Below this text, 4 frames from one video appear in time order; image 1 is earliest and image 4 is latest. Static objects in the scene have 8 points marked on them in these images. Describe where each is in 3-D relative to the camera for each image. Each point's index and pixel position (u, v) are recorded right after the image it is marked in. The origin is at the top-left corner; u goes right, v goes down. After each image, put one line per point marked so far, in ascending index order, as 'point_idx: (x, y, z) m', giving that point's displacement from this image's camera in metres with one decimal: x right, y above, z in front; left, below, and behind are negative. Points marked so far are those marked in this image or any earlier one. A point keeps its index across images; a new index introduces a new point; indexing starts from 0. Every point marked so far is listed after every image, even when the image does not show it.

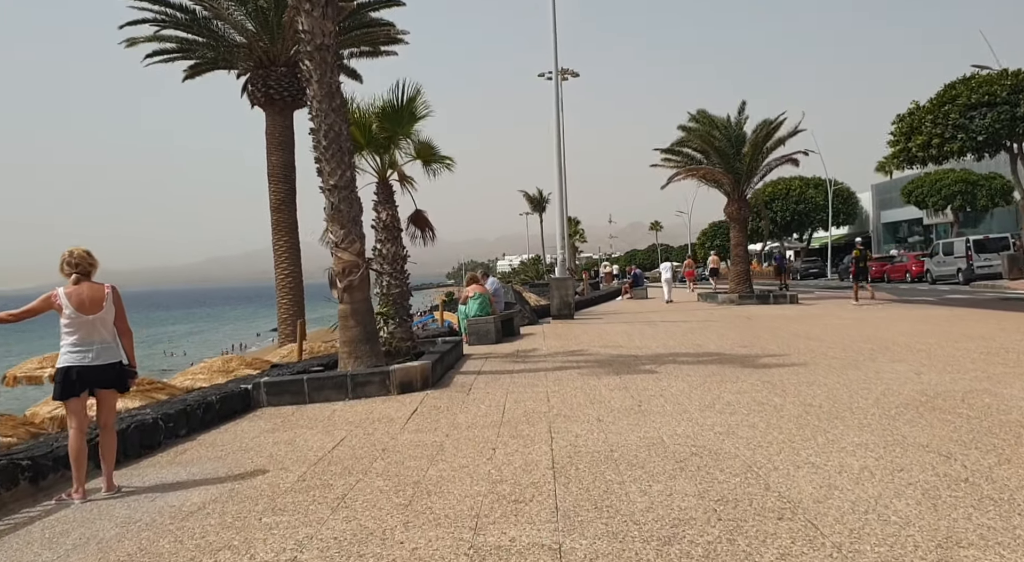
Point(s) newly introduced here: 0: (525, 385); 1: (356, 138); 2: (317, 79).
0: (+0.1, -1.2, +8.6) m
1: (-2.2, +2.0, +10.5) m
2: (-2.4, +2.5, +9.2) m
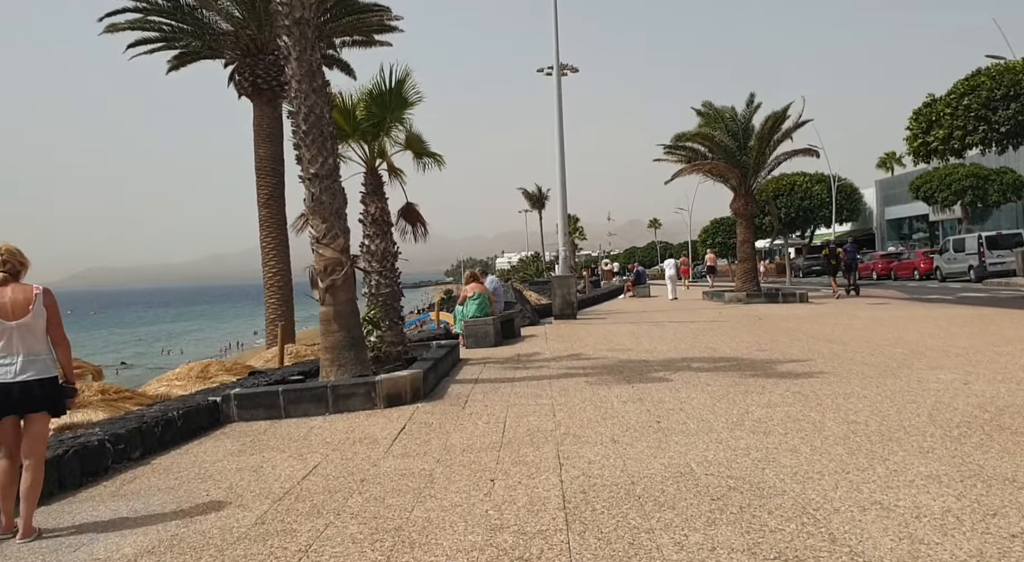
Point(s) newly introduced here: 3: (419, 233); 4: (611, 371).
0: (+0.2, -1.2, +7.8) m
1: (-2.2, +2.0, +9.6) m
2: (-2.4, +2.5, +8.3) m
3: (-1.3, +0.7, +10.4) m
4: (+1.2, -1.1, +9.2) m
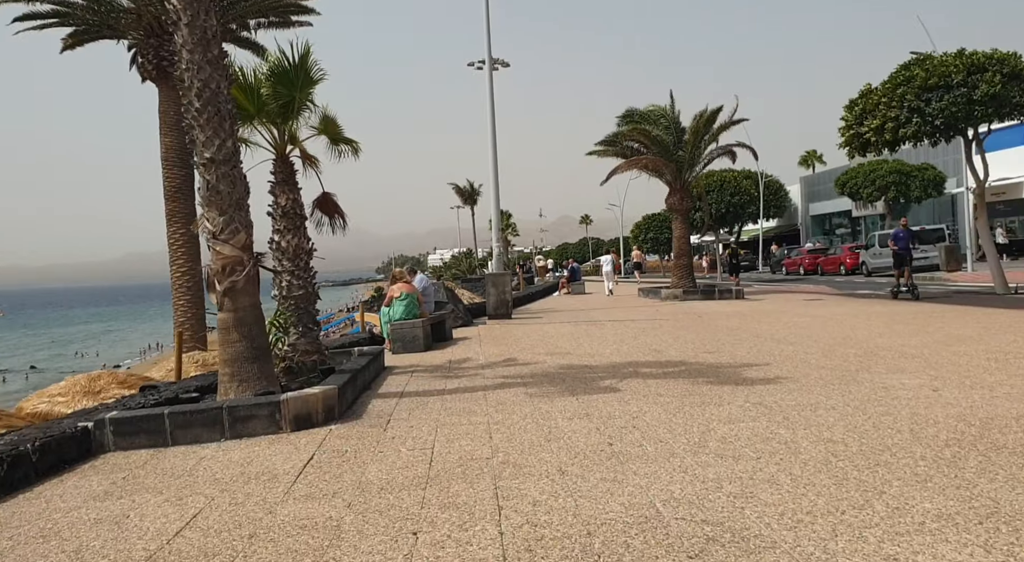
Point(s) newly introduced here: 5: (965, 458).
0: (-0.5, -1.2, +6.8) m
1: (-3.0, +2.0, +8.5) m
2: (-3.1, +2.4, +7.1) m
3: (-2.2, +0.7, +9.3) m
4: (+0.4, -1.1, +8.3) m
5: (+2.8, -1.1, +4.6) m
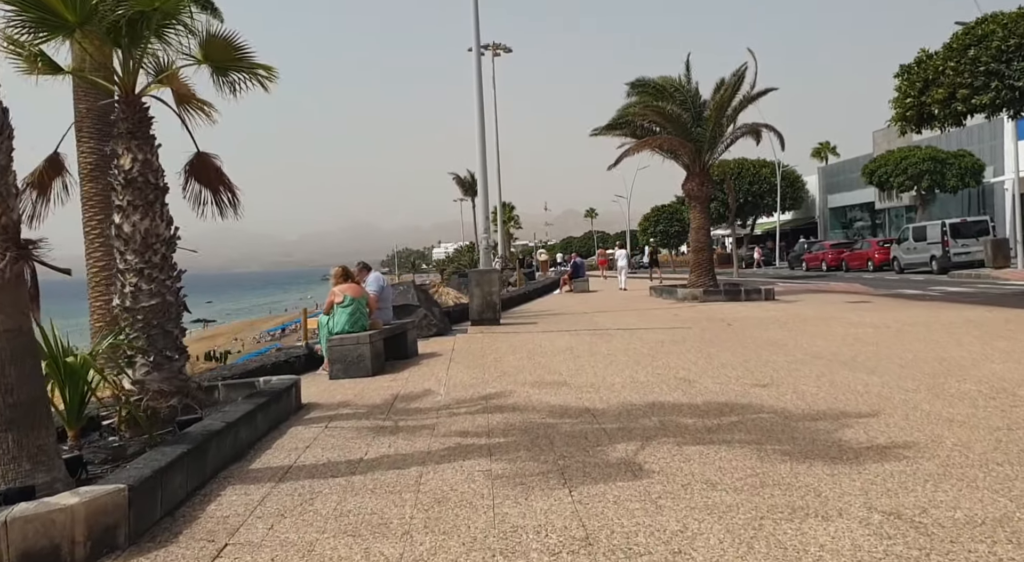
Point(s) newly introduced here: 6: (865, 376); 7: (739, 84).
0: (-0.8, -1.2, +3.9) m
1: (-3.3, +2.0, +5.5) m
2: (-3.3, +2.4, +4.1) m
3: (-2.4, +0.6, +6.4) m
4: (+0.2, -1.1, +5.3) m
5: (+2.4, -1.2, +1.6) m
6: (+3.6, -0.9, +7.6) m
7: (+6.0, +5.1, +19.6) m
